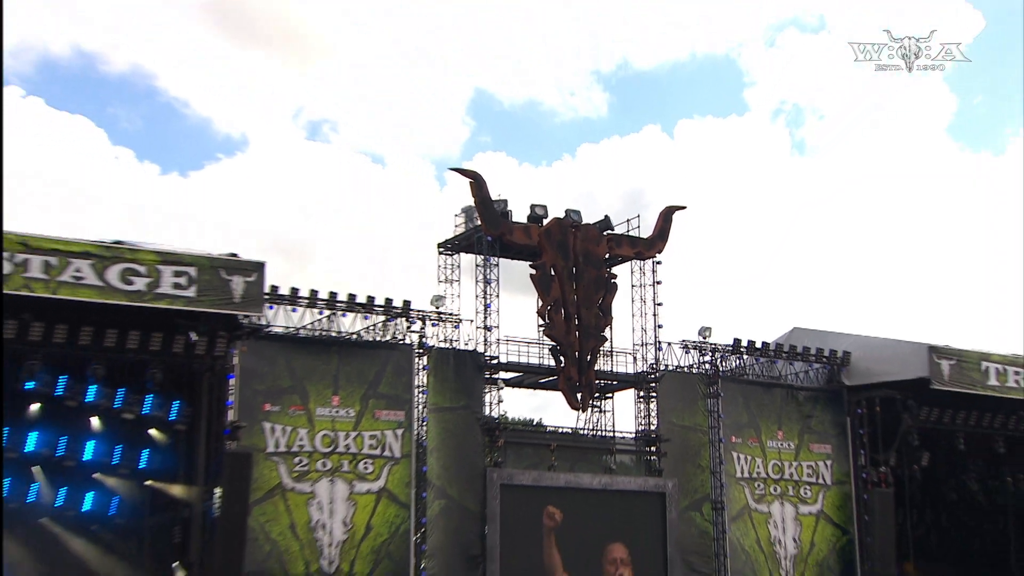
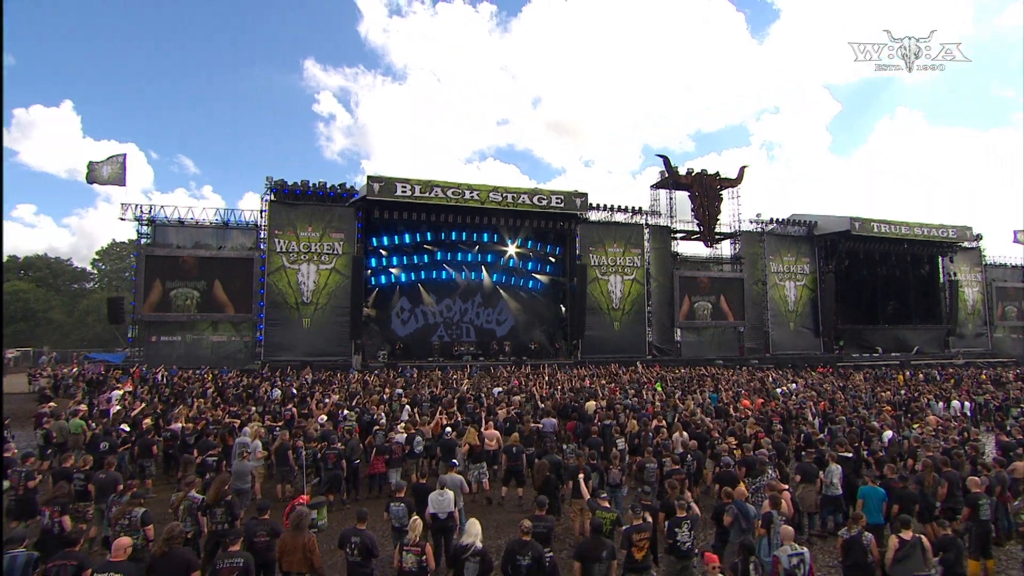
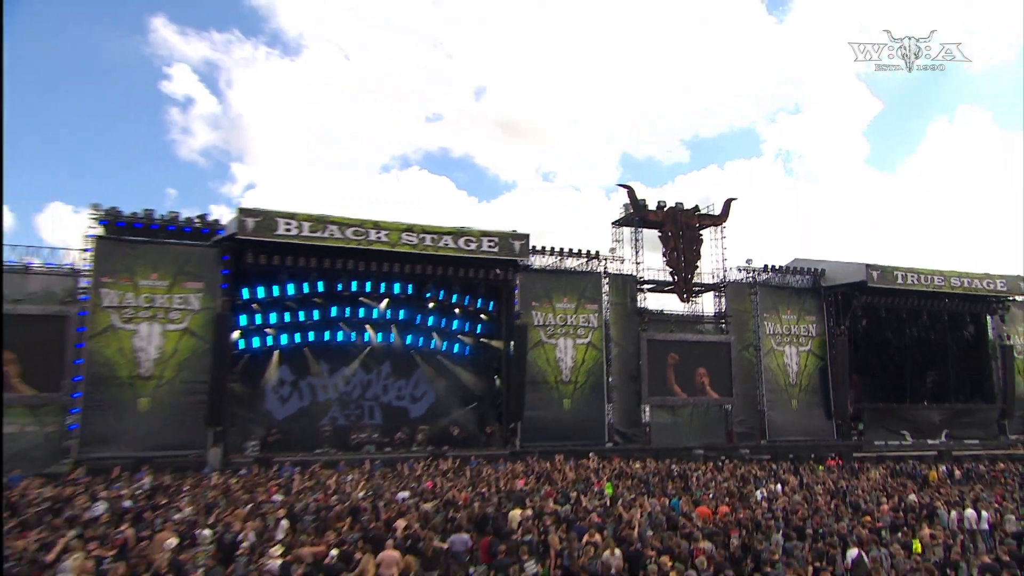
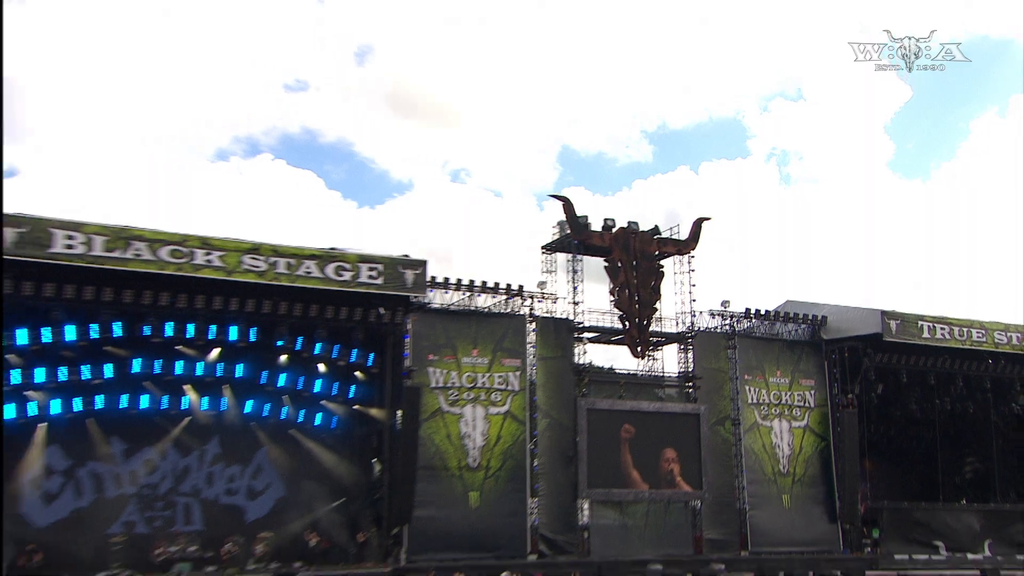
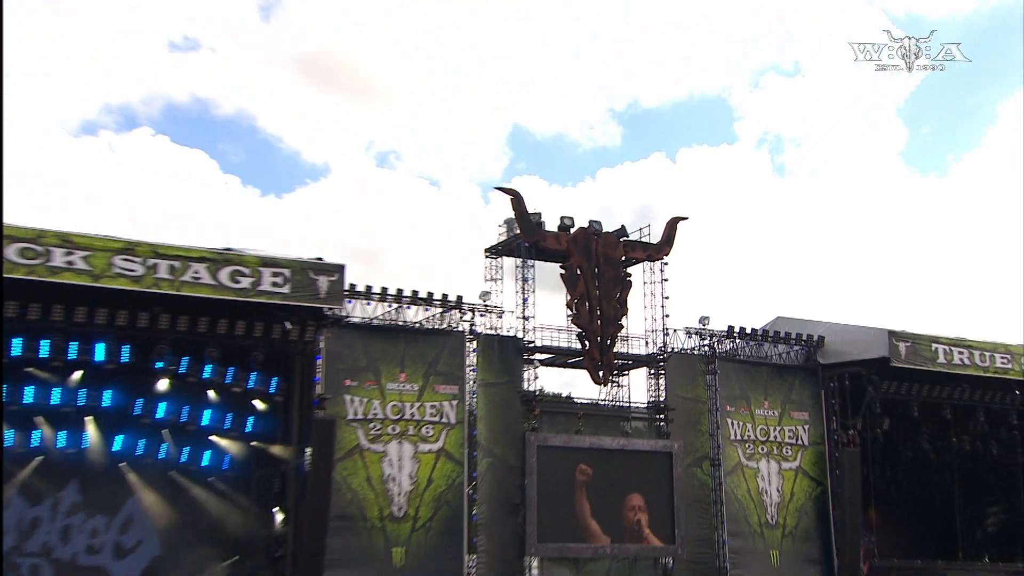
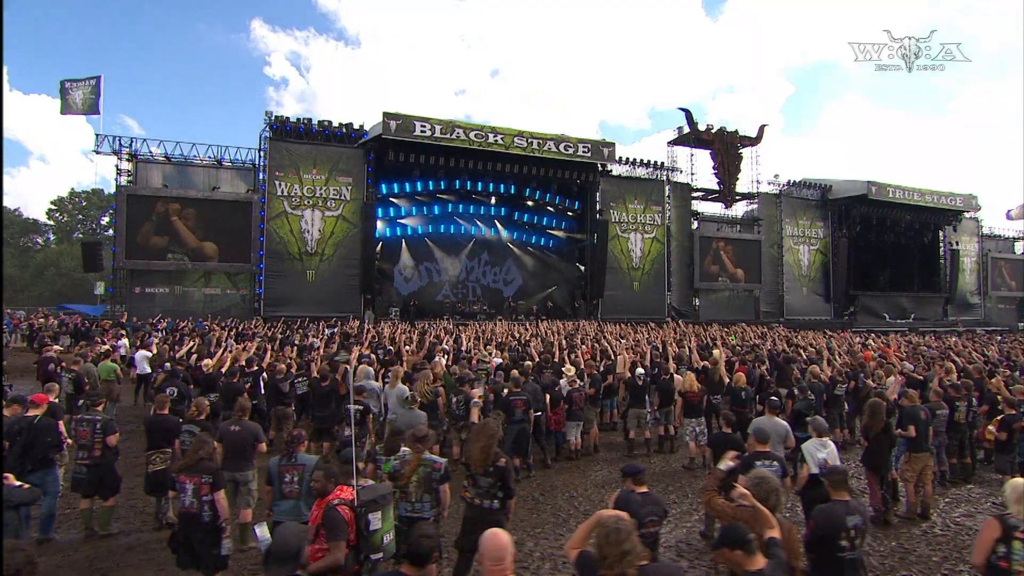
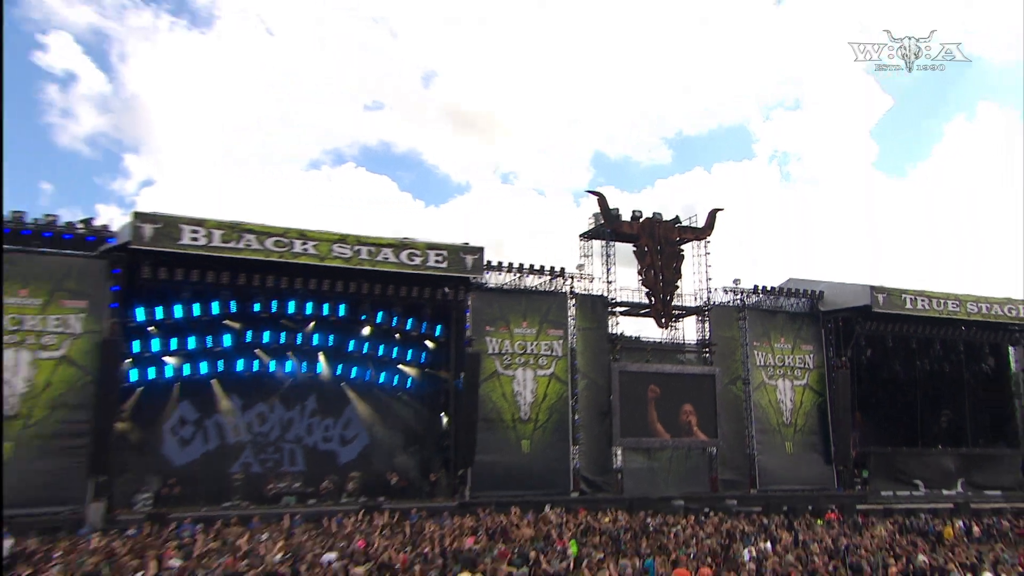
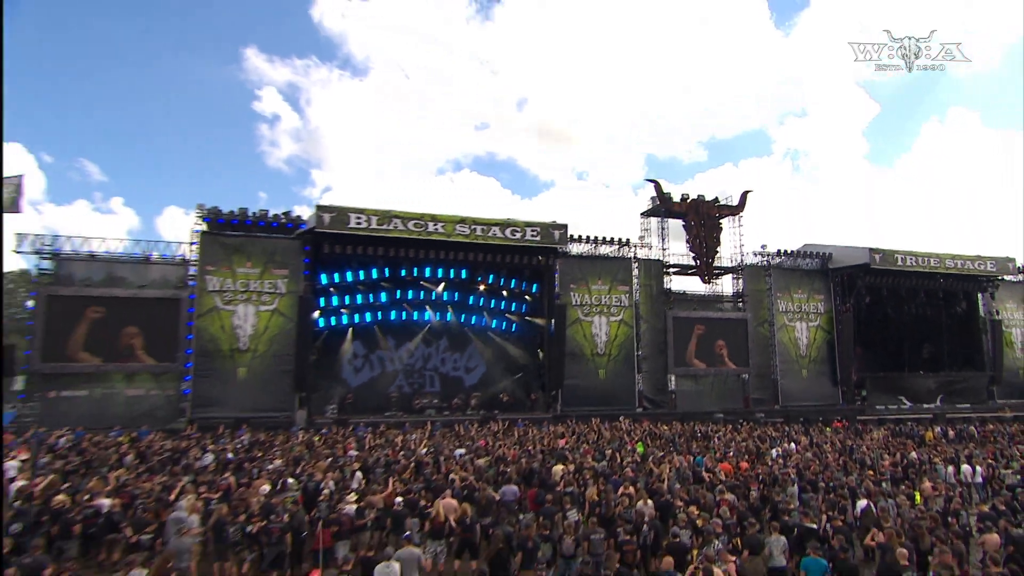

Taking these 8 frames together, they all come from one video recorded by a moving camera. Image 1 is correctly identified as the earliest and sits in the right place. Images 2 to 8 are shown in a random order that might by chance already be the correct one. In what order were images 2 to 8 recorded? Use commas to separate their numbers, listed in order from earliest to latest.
5, 4, 7, 3, 8, 2, 6
